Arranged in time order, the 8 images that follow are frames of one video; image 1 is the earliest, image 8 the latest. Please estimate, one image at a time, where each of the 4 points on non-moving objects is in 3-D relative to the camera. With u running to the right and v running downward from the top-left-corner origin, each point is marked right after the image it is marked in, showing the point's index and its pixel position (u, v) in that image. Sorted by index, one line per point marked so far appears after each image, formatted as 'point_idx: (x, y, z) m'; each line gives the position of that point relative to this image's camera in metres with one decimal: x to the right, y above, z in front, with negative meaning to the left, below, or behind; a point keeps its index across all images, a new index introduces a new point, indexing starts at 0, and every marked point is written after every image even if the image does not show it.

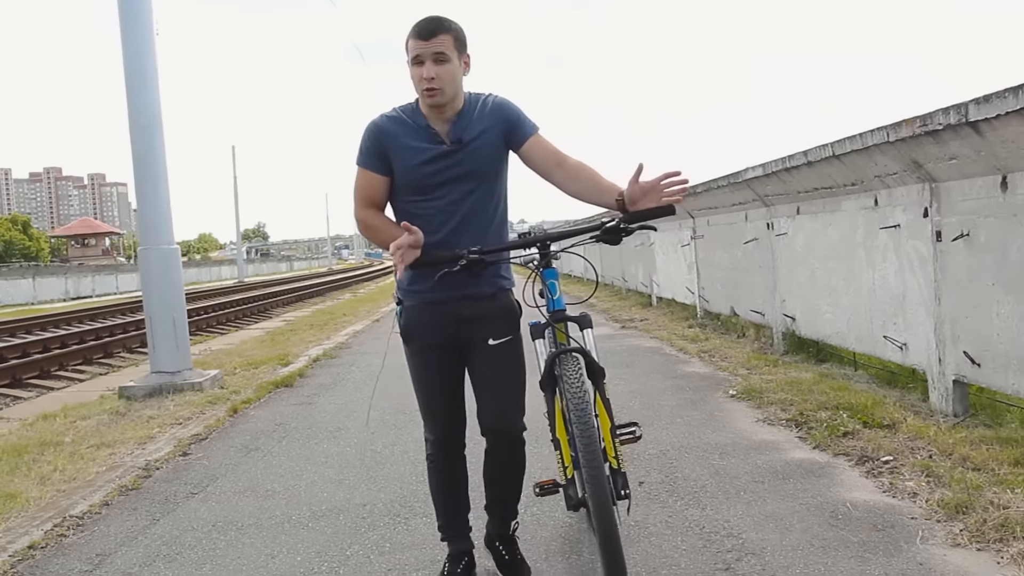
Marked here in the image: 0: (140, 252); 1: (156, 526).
0: (-3.4, +0.3, +7.4) m
1: (-1.6, -1.1, +3.6) m
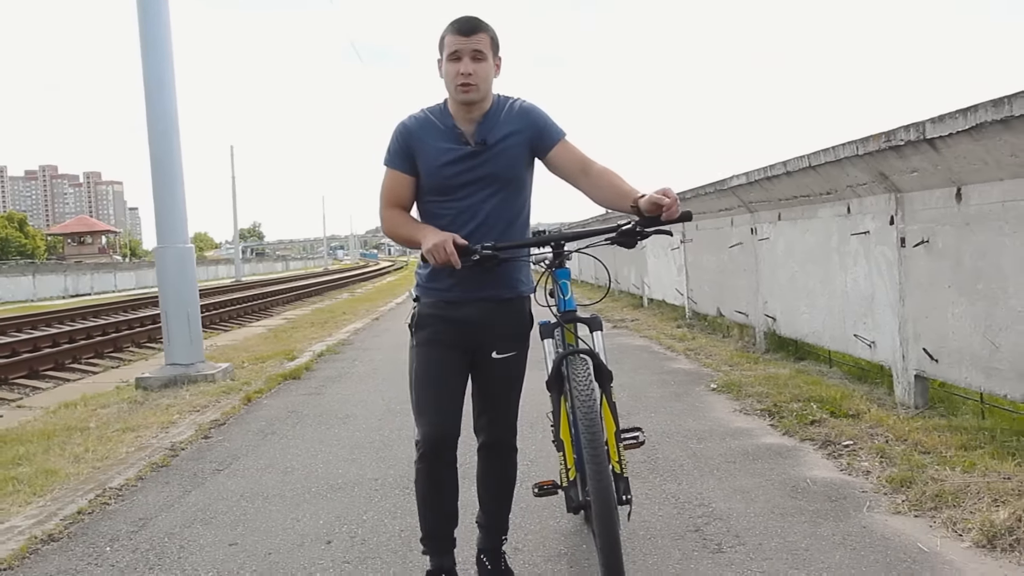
0: (-3.4, +0.4, +7.8) m
1: (-1.6, -1.0, +4.1) m
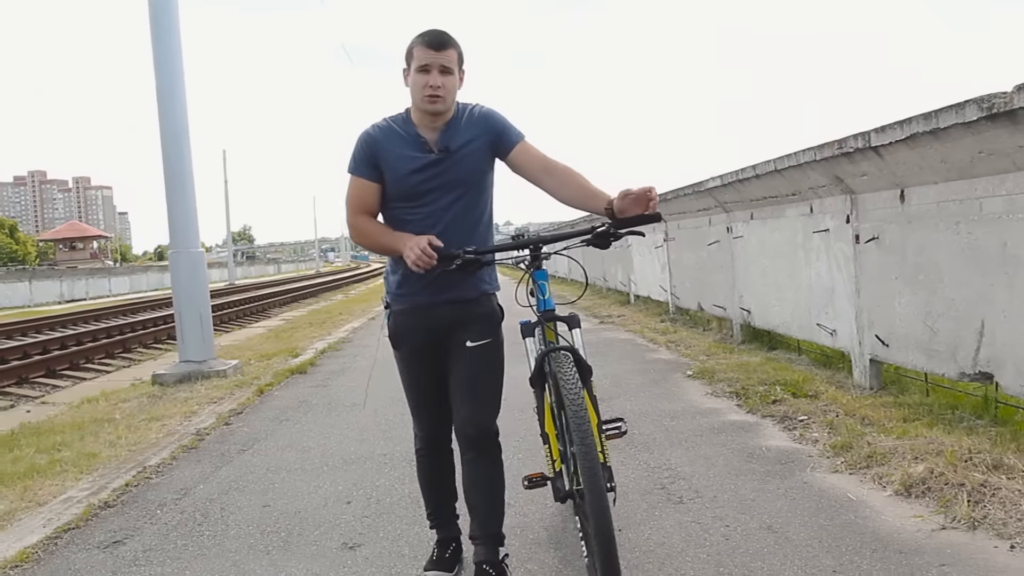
0: (-3.5, +0.3, +8.3) m
1: (-1.7, -1.0, +4.6) m
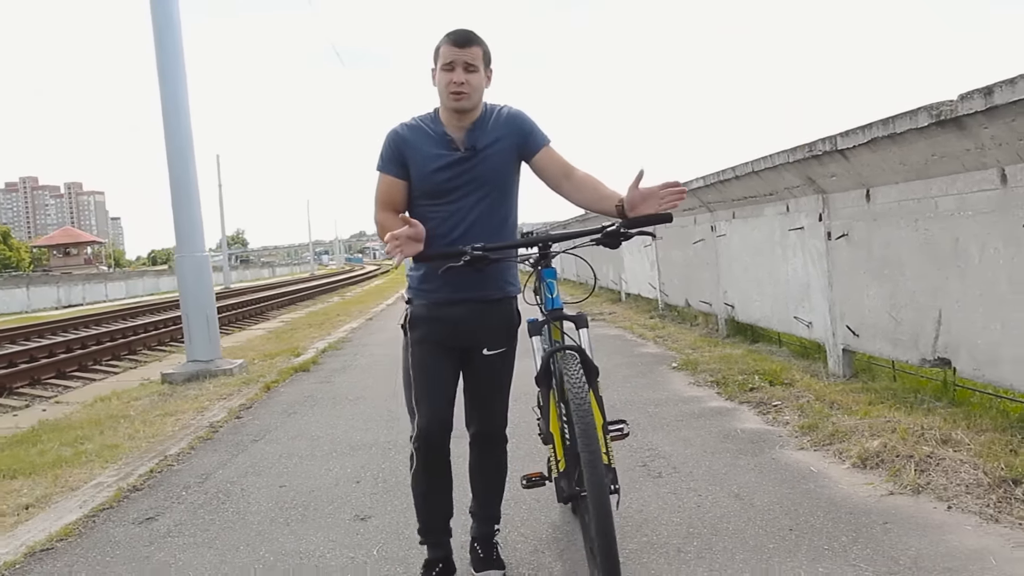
0: (-3.6, +0.3, +8.6) m
1: (-1.7, -1.0, +5.0) m
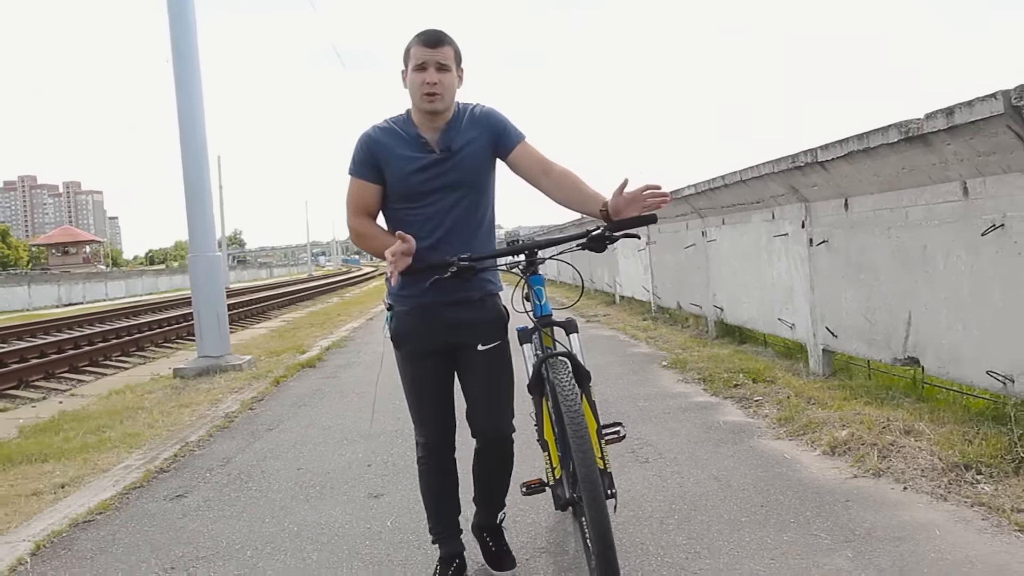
0: (-3.6, +0.3, +9.0) m
1: (-1.7, -1.0, +5.3) m
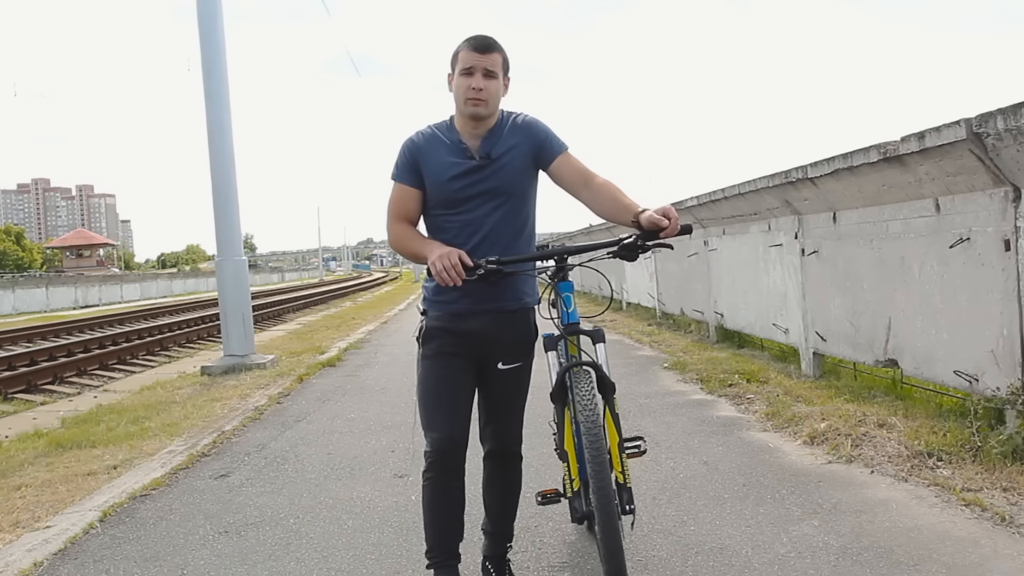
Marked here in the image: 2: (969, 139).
0: (-3.5, +0.3, +9.5) m
1: (-1.6, -1.1, +5.8) m
2: (+2.5, +0.8, +4.4) m
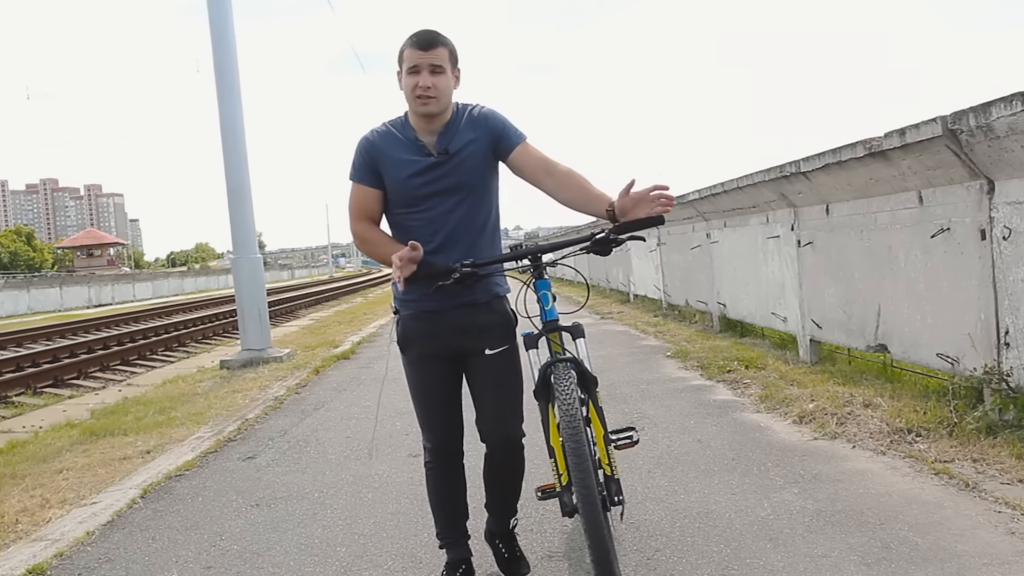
0: (-3.4, +0.3, +9.9) m
1: (-1.6, -1.0, +6.1) m
2: (+2.5, +0.9, +4.7) m
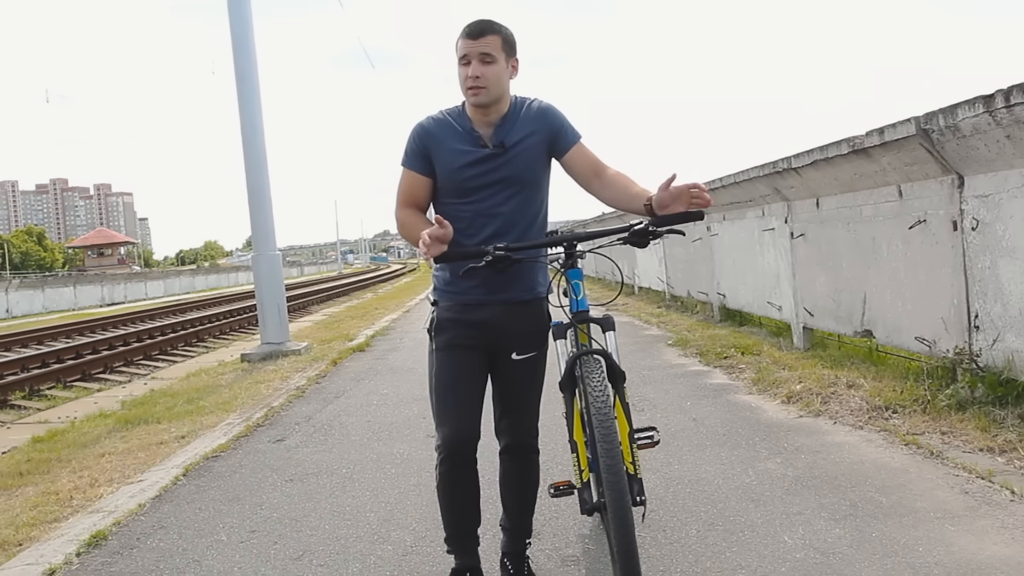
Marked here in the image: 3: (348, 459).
0: (-3.3, +0.4, +10.3) m
1: (-1.5, -1.0, +6.6) m
2: (+2.5, +1.0, +5.0) m
3: (-1.0, -1.0, +4.8) m
